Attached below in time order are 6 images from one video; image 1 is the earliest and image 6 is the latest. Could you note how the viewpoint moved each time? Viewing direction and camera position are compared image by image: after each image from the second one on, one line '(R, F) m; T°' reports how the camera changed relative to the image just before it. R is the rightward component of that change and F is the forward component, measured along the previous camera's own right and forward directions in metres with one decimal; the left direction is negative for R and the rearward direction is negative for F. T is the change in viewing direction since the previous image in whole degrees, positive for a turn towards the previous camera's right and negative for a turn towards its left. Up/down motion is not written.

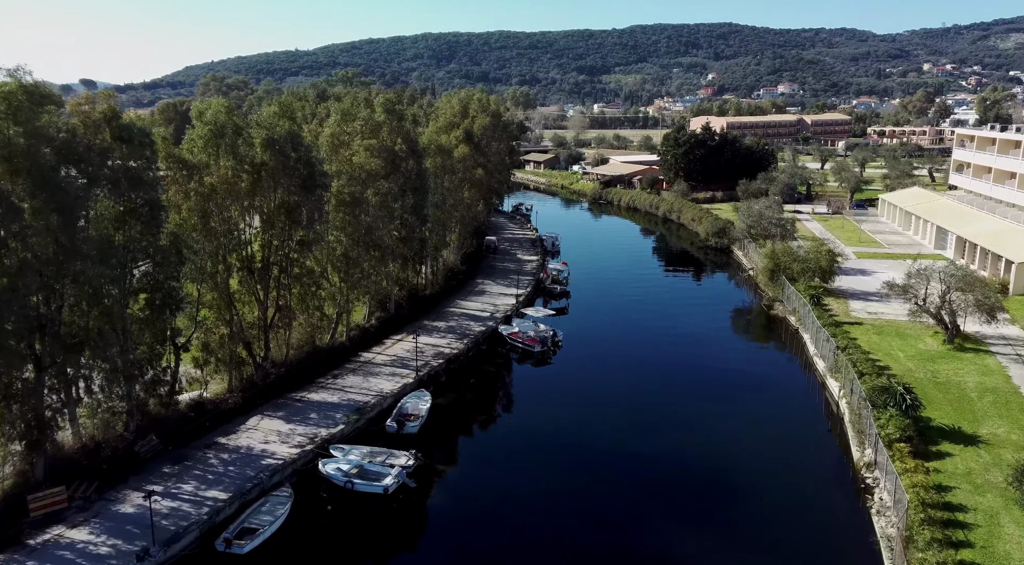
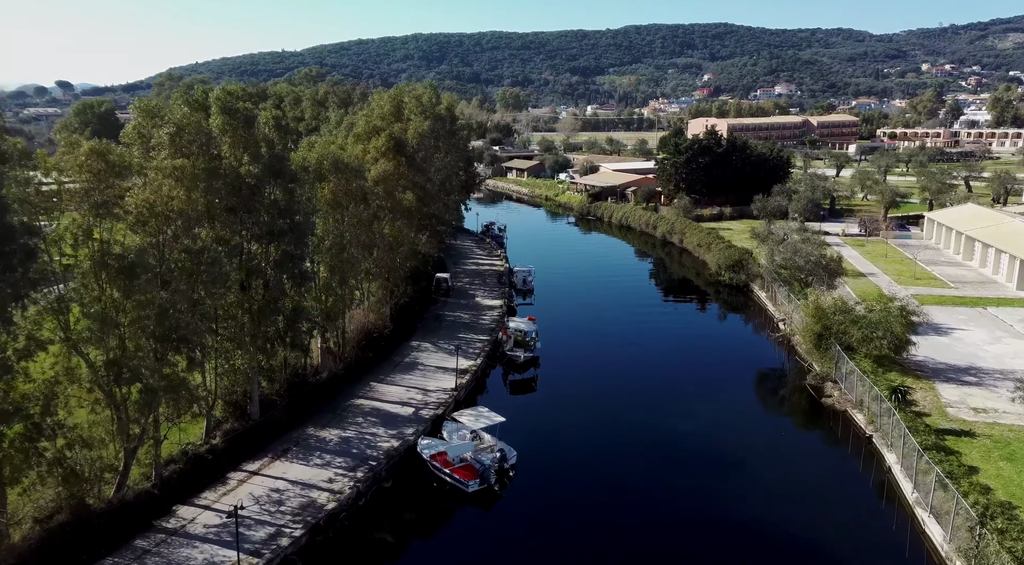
(+2.2, +12.3) m; 0°
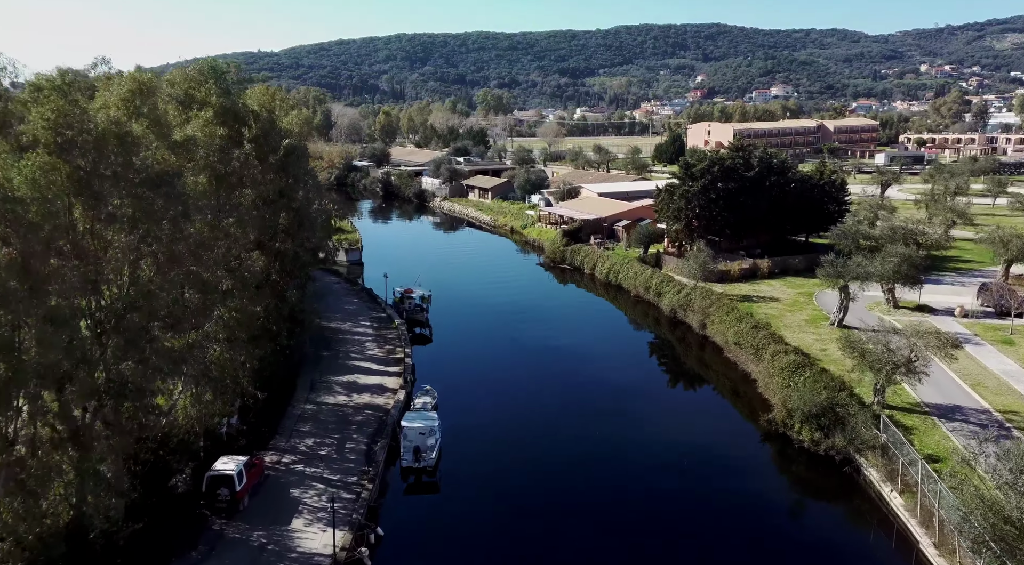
(+3.6, +22.3) m; +1°
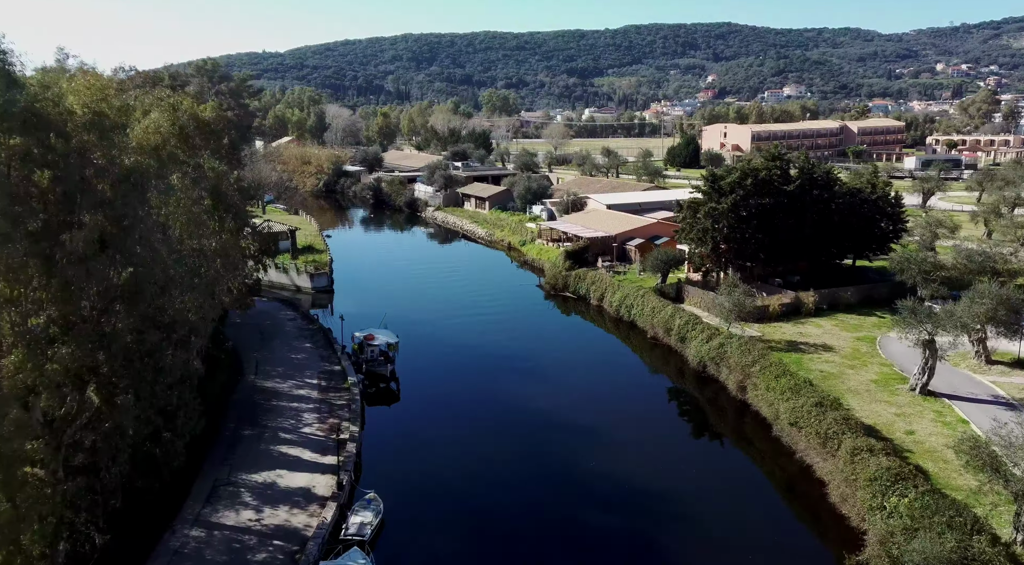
(+1.0, +8.2) m; -1°
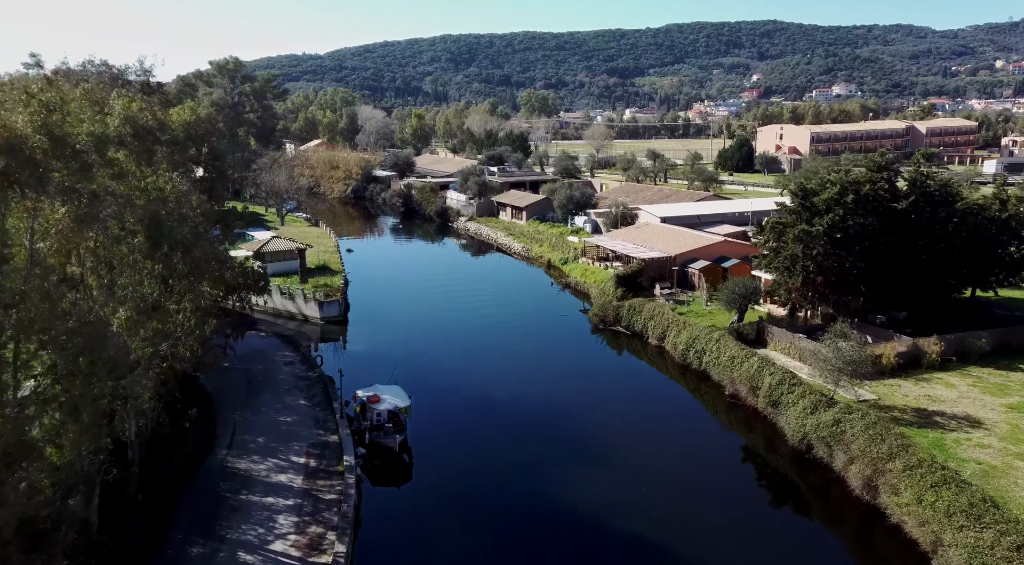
(-0.3, +7.3) m; -3°
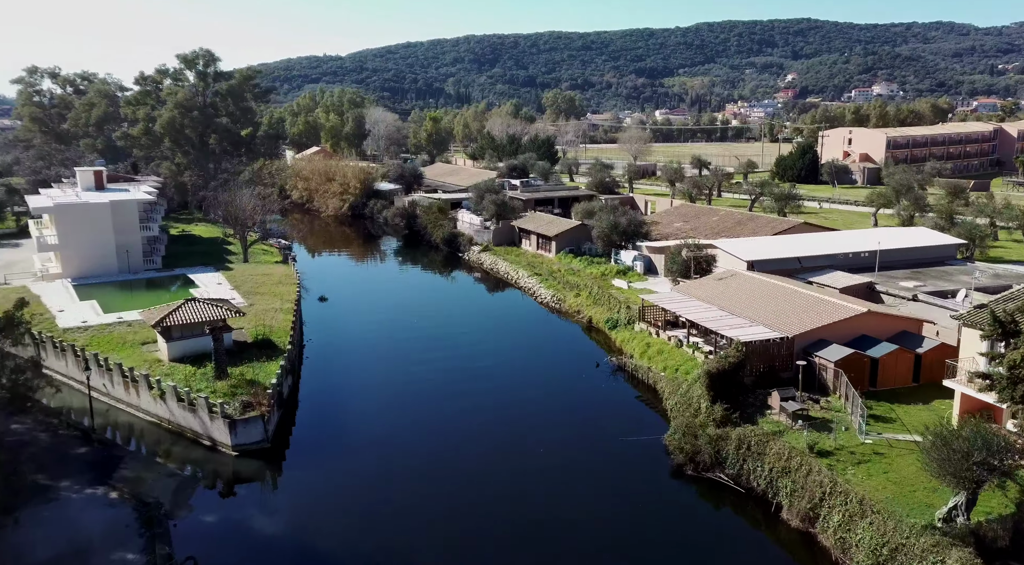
(-0.2, +16.0) m; -2°
